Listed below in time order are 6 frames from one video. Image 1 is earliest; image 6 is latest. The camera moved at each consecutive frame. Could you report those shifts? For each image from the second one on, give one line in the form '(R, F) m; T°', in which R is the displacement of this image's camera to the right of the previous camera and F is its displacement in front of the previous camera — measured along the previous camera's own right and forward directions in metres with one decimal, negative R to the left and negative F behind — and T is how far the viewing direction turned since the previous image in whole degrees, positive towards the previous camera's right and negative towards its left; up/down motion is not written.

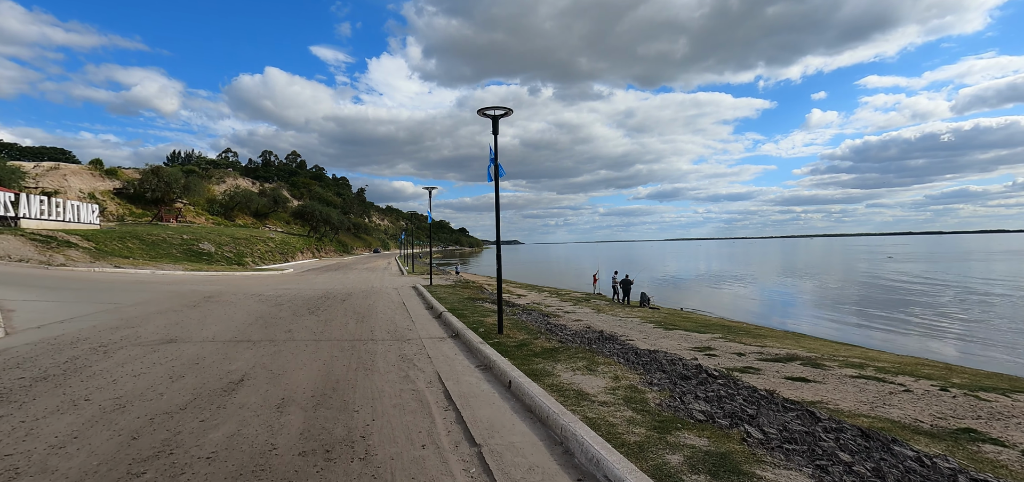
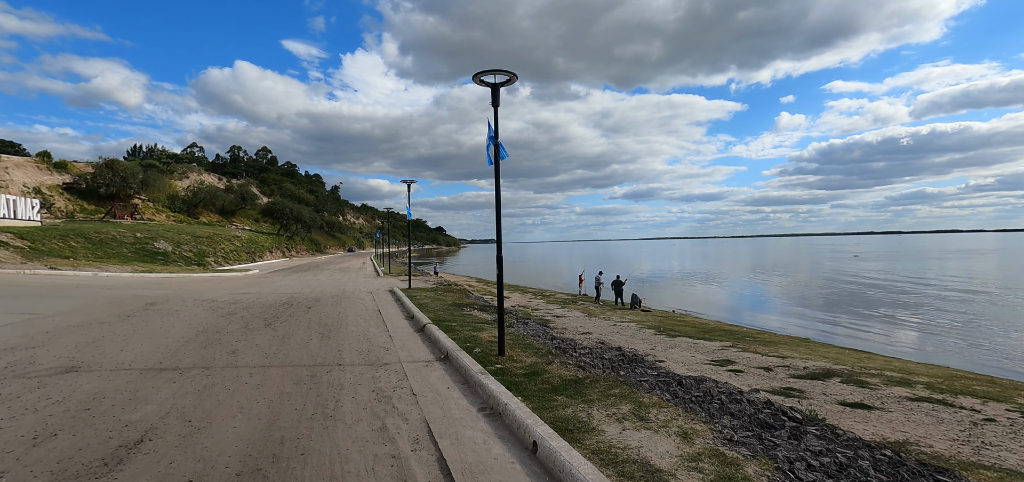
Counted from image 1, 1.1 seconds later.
(-0.4, +1.7) m; +3°
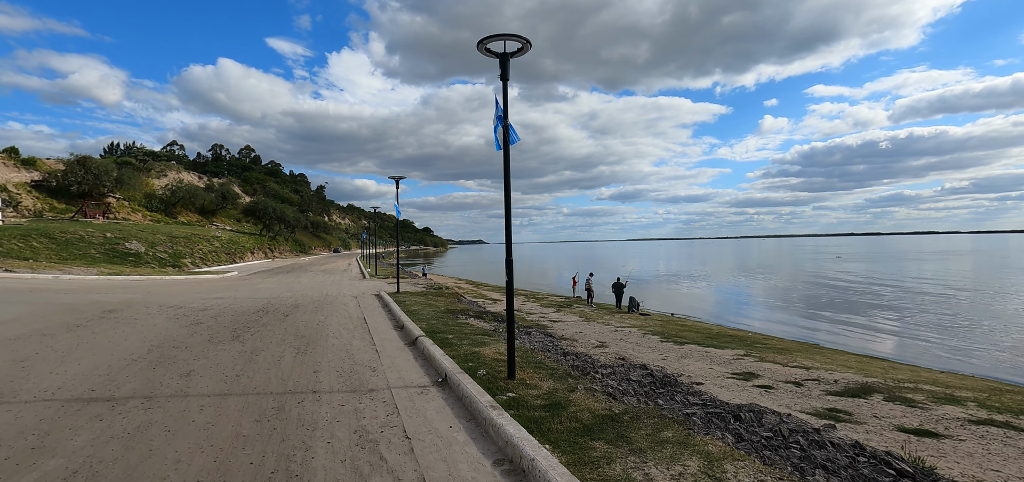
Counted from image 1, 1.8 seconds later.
(-0.3, +1.1) m; +2°
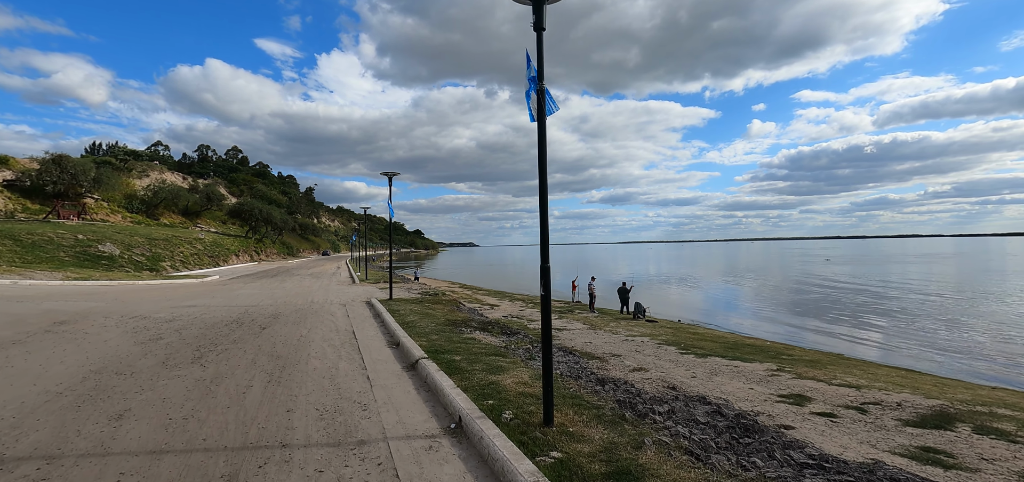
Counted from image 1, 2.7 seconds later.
(-0.4, +1.4) m; +1°
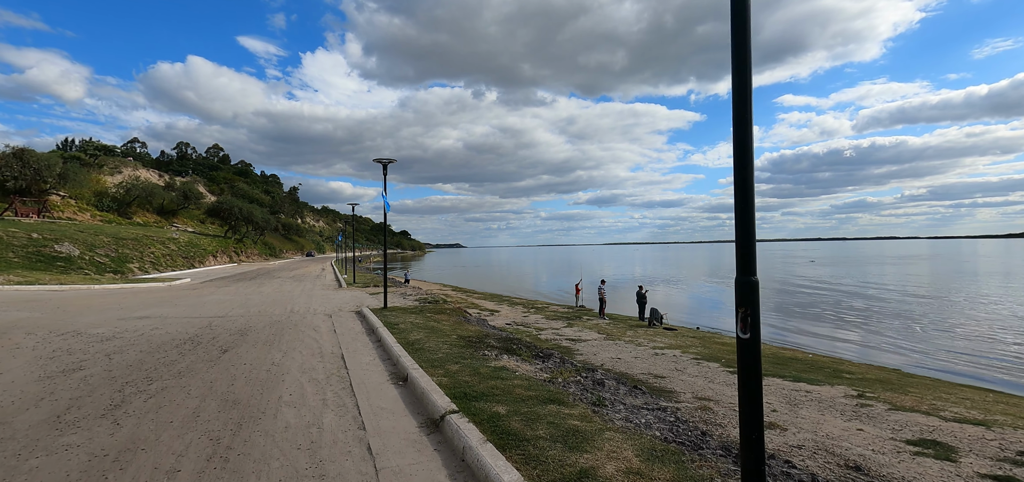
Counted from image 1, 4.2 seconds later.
(-0.8, +2.2) m; +2°
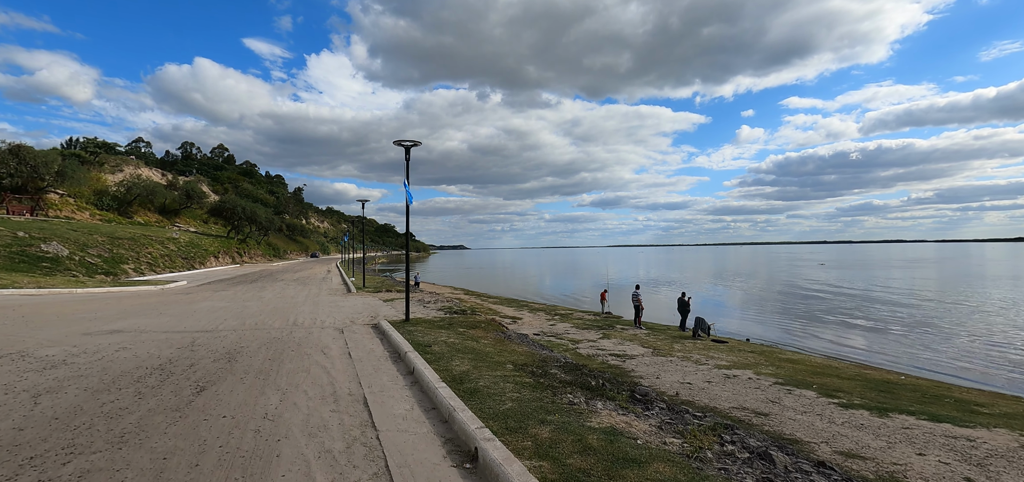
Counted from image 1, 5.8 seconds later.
(-1.0, +2.3) m; 0°
